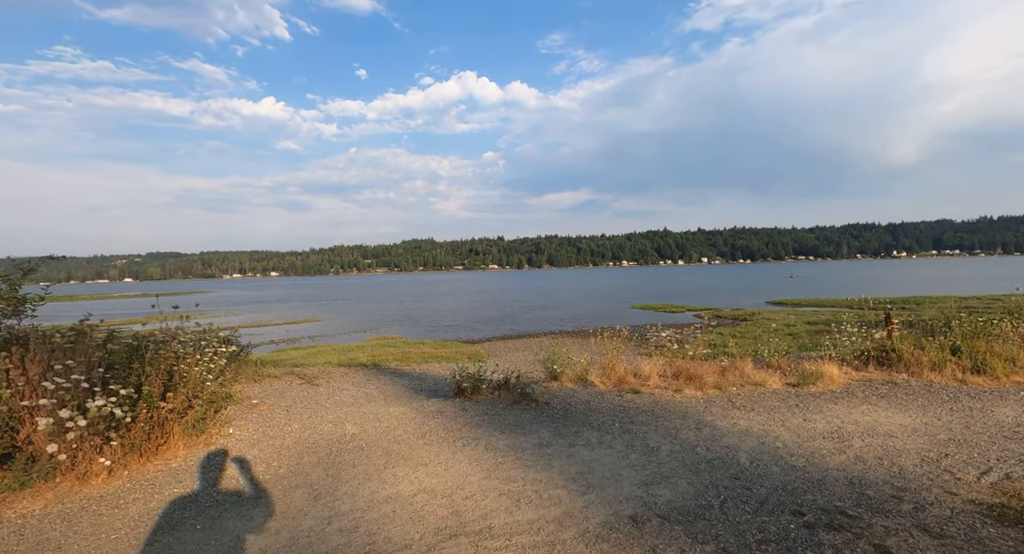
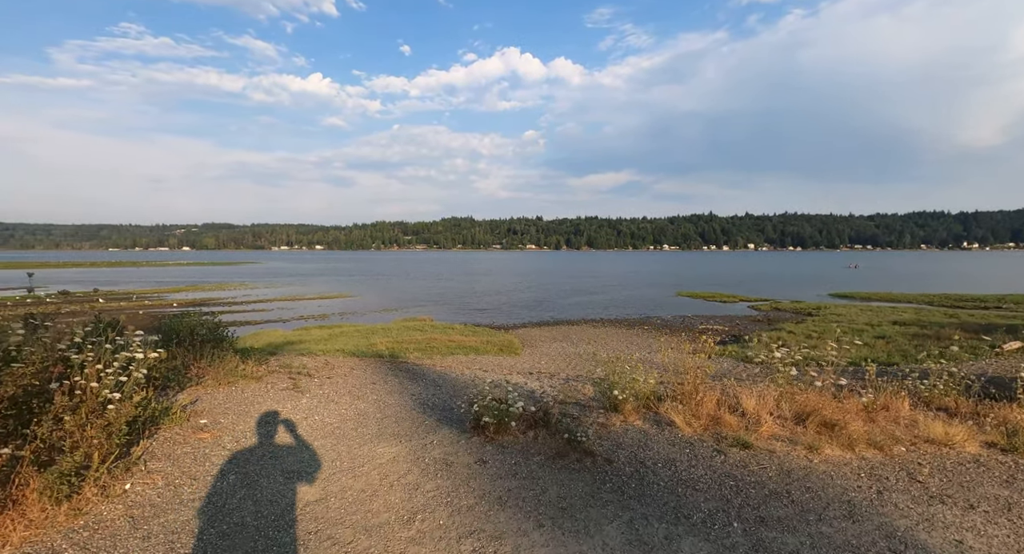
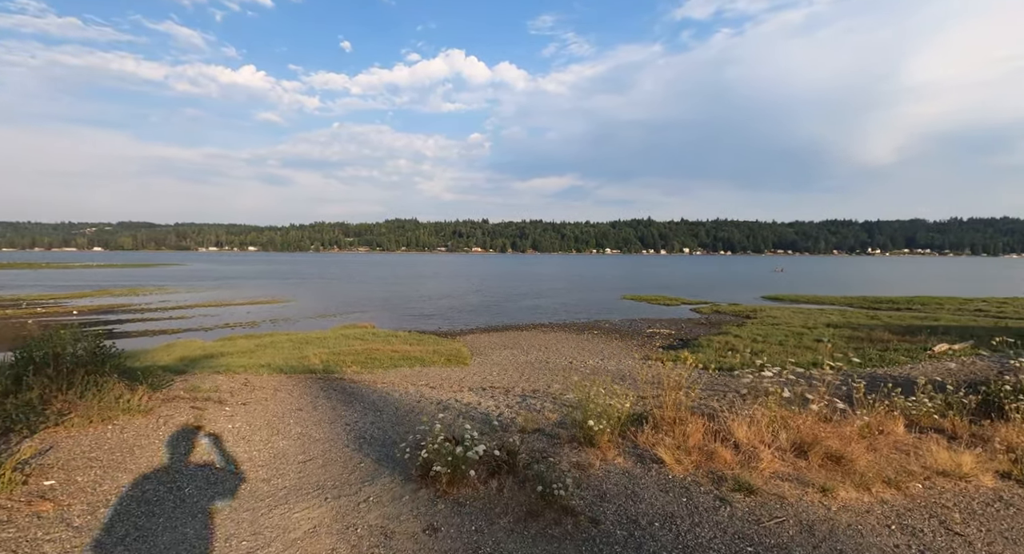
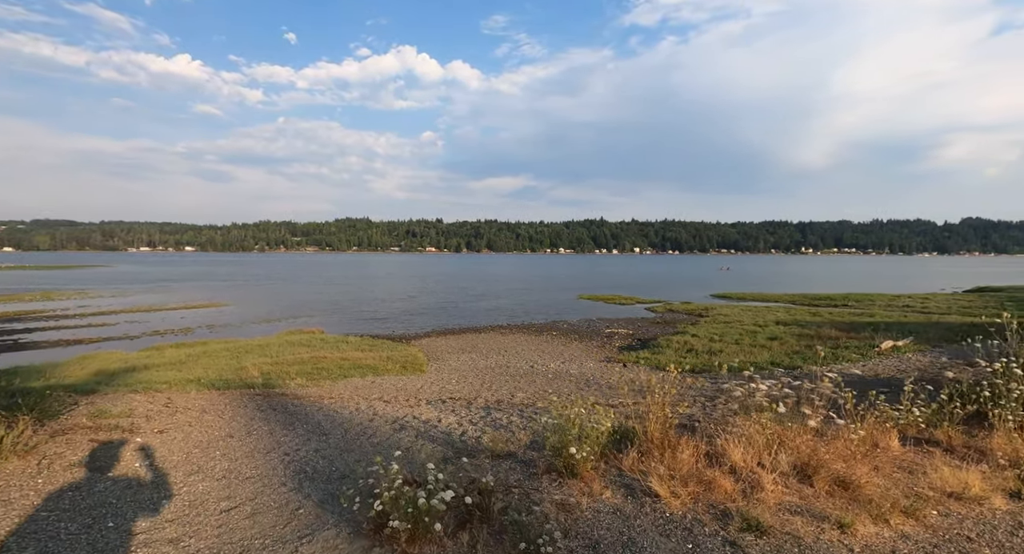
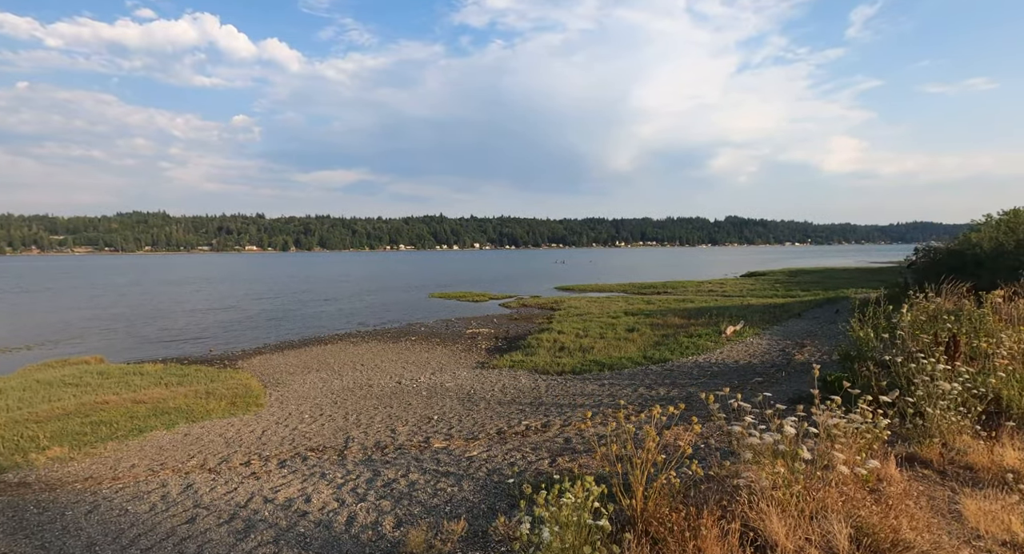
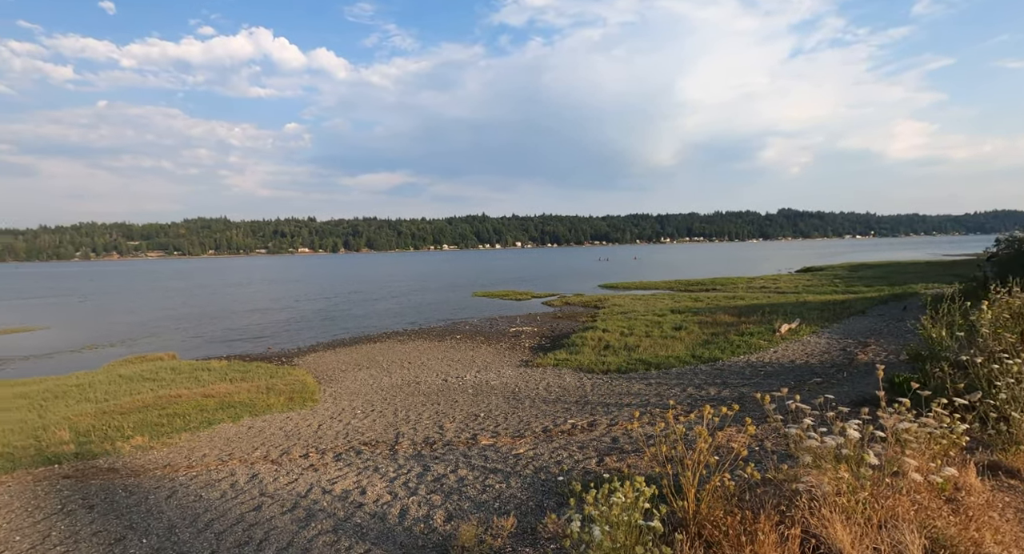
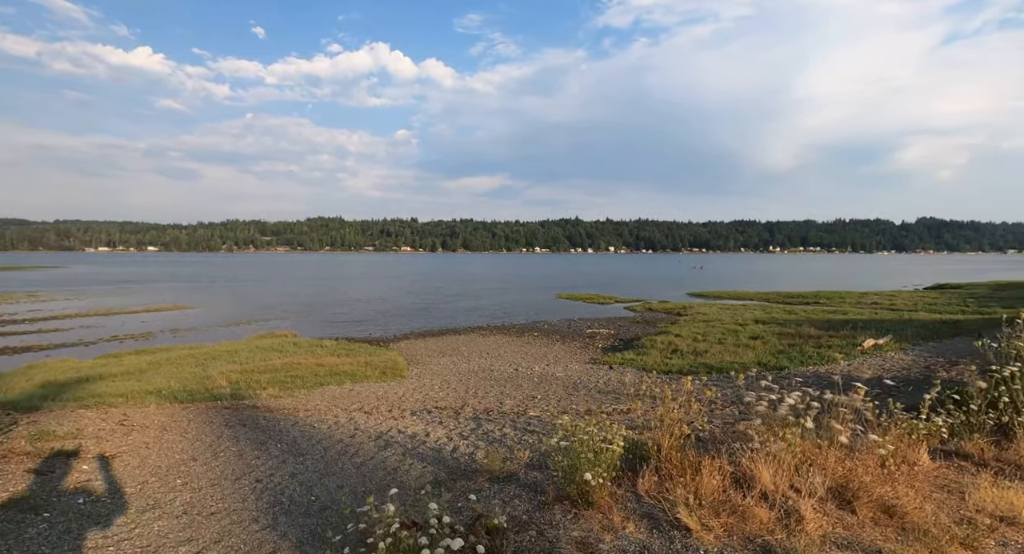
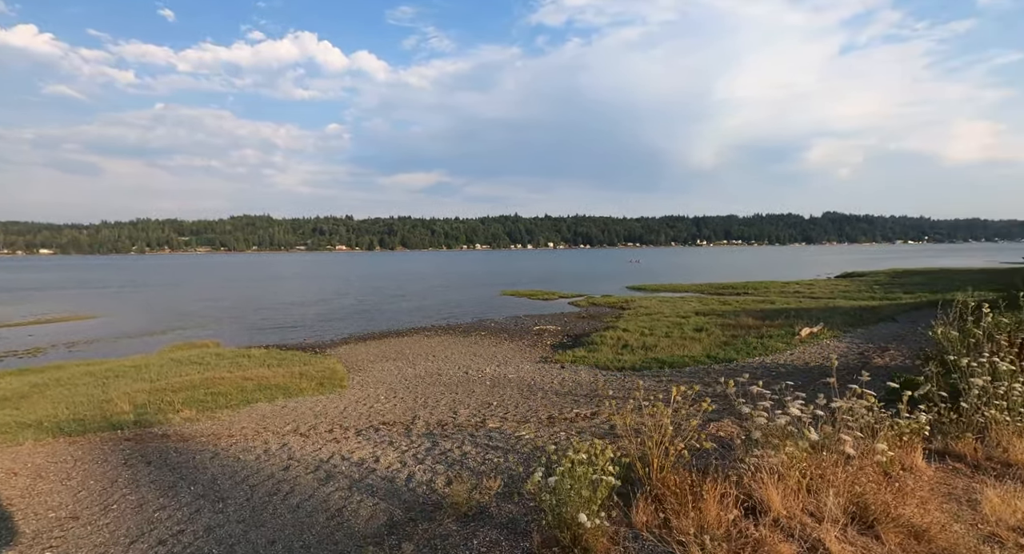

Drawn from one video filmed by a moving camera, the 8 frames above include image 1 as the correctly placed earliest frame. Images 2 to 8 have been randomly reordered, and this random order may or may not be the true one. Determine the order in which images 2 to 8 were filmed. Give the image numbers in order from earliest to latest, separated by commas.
2, 3, 4, 7, 8, 5, 6
